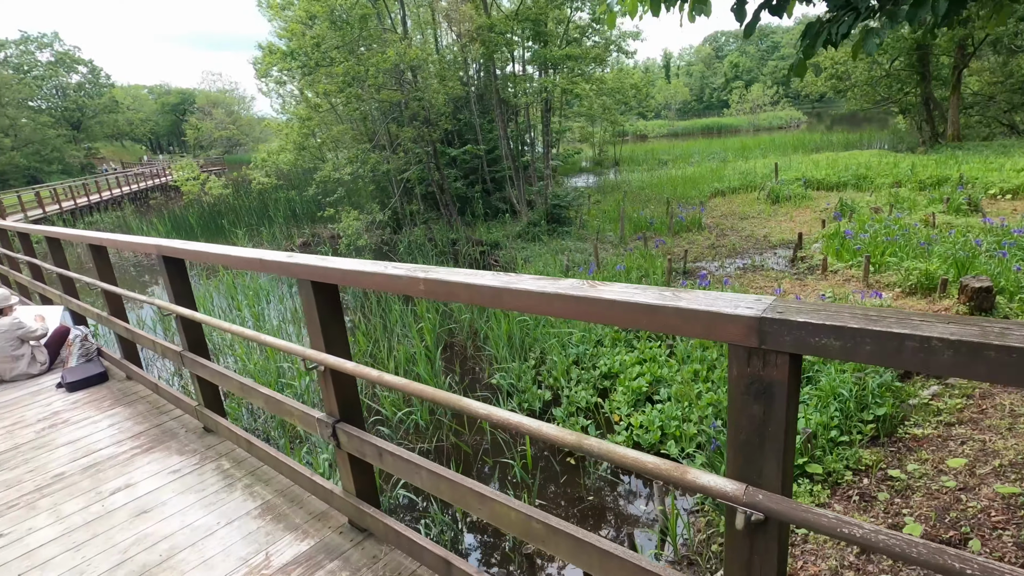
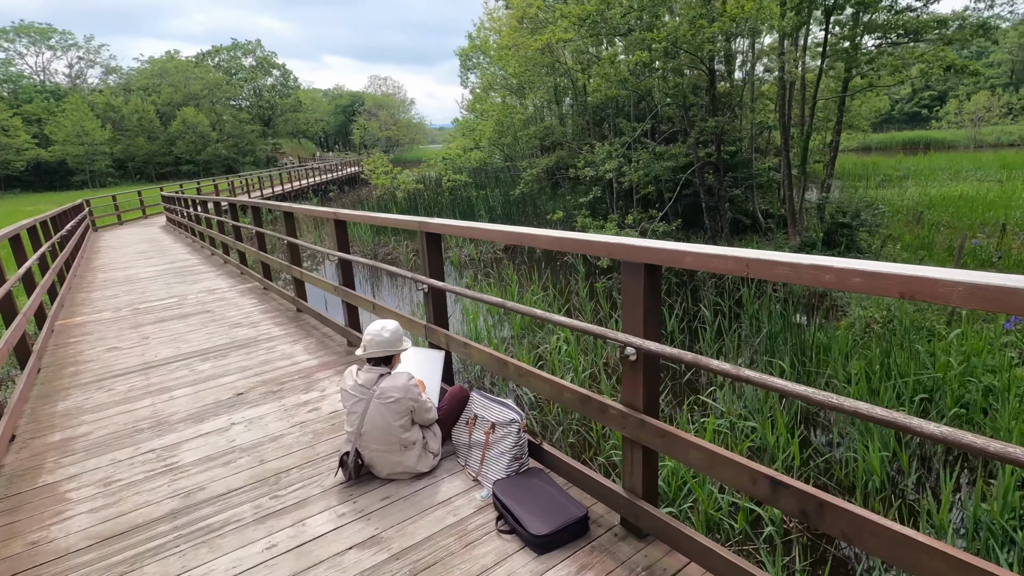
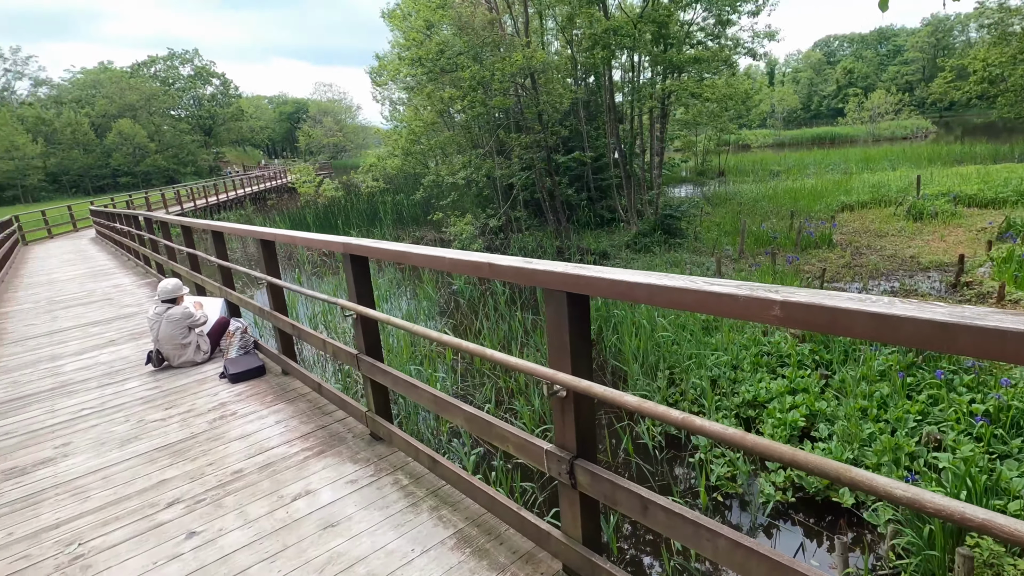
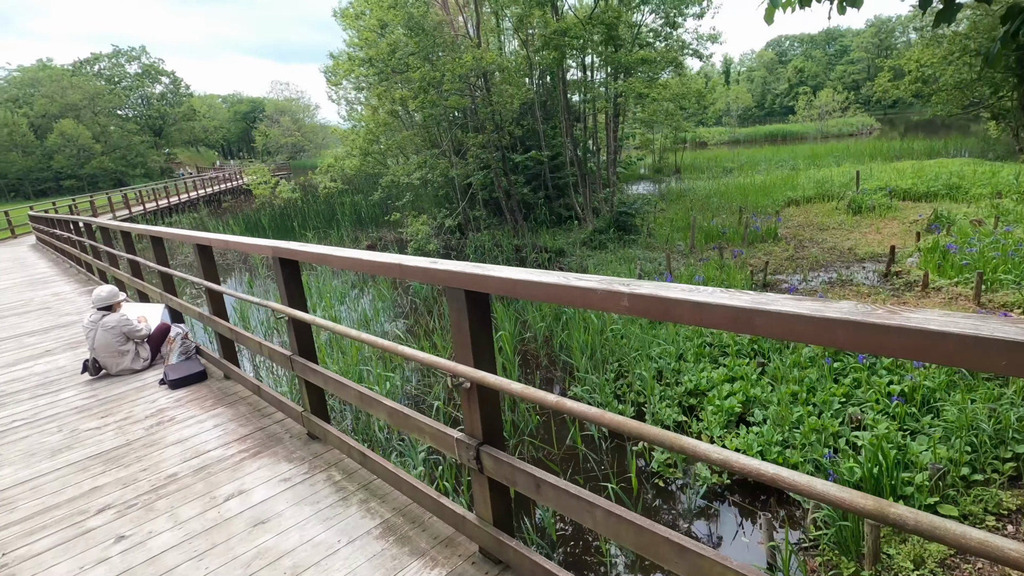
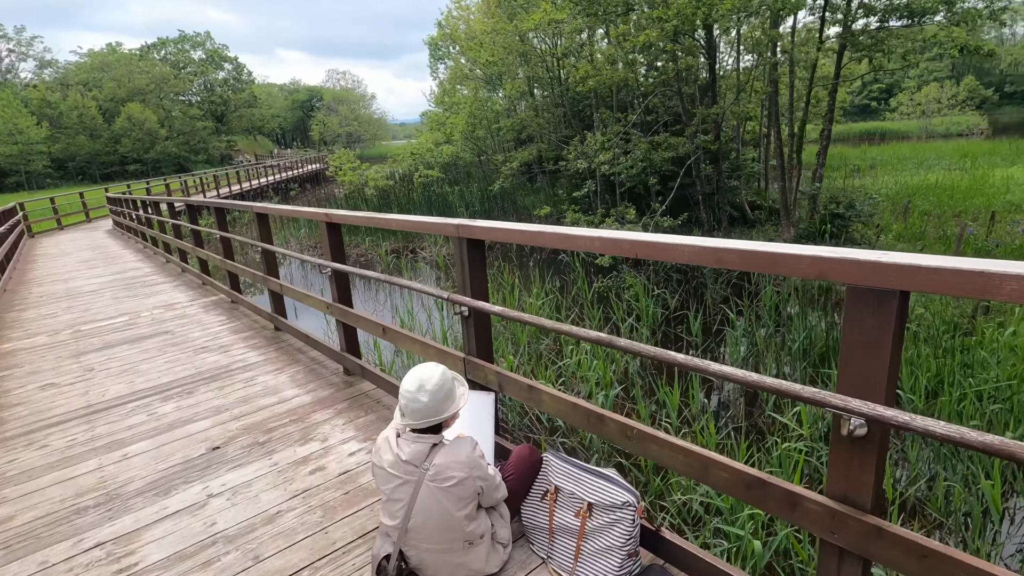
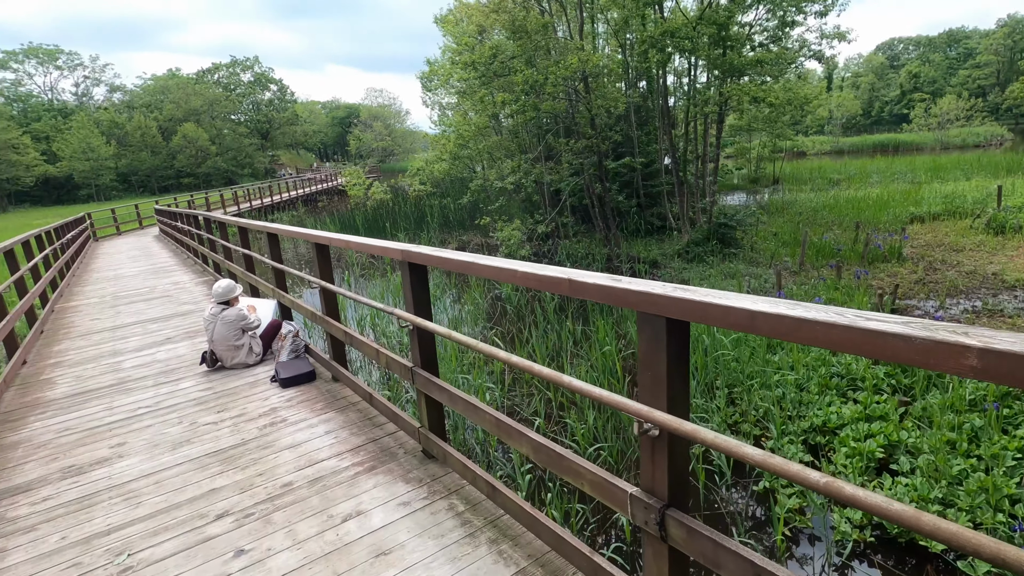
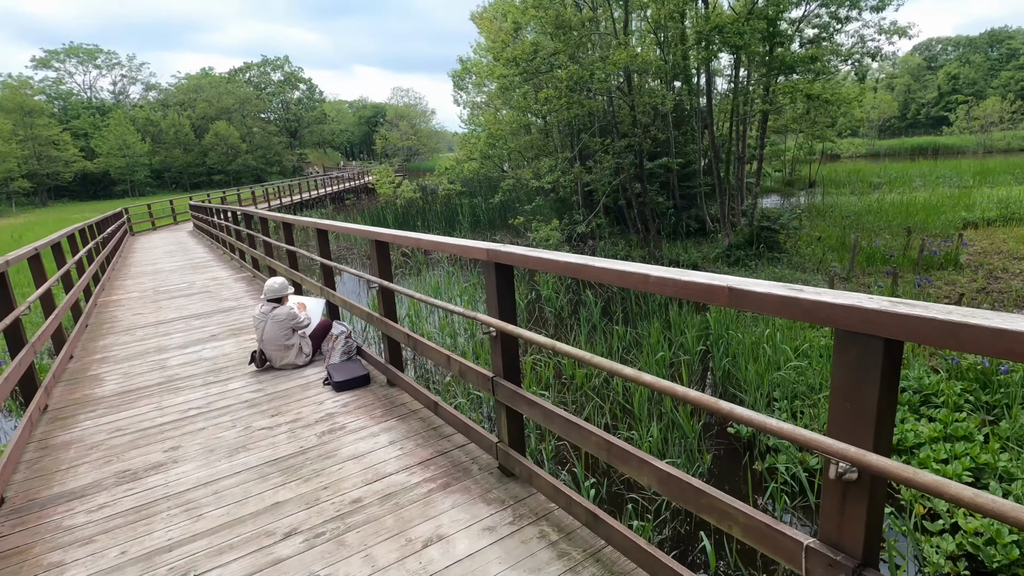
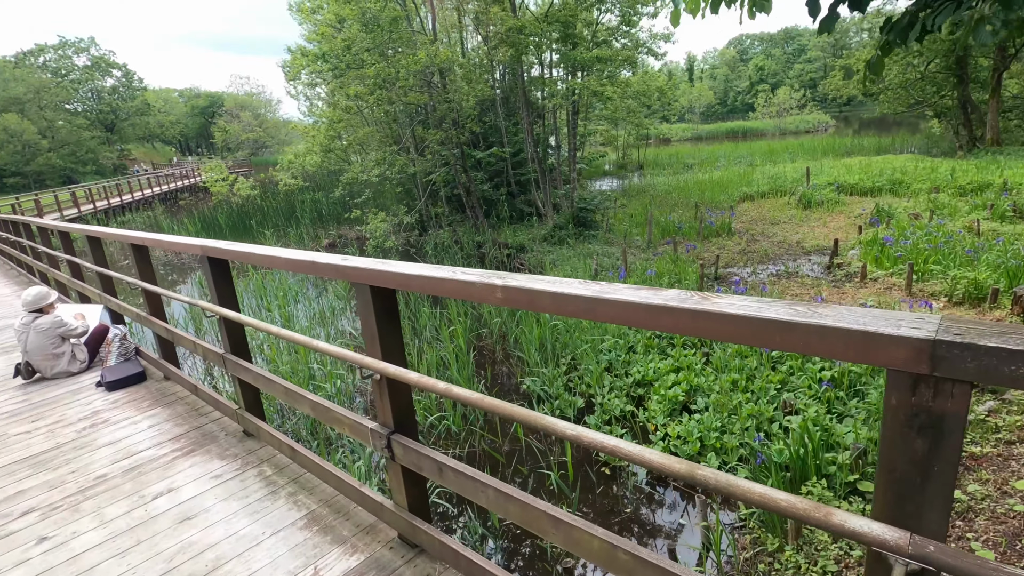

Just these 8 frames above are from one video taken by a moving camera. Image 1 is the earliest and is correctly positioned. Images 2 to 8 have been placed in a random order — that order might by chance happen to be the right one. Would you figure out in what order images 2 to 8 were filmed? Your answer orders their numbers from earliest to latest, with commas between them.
8, 4, 3, 6, 7, 2, 5
